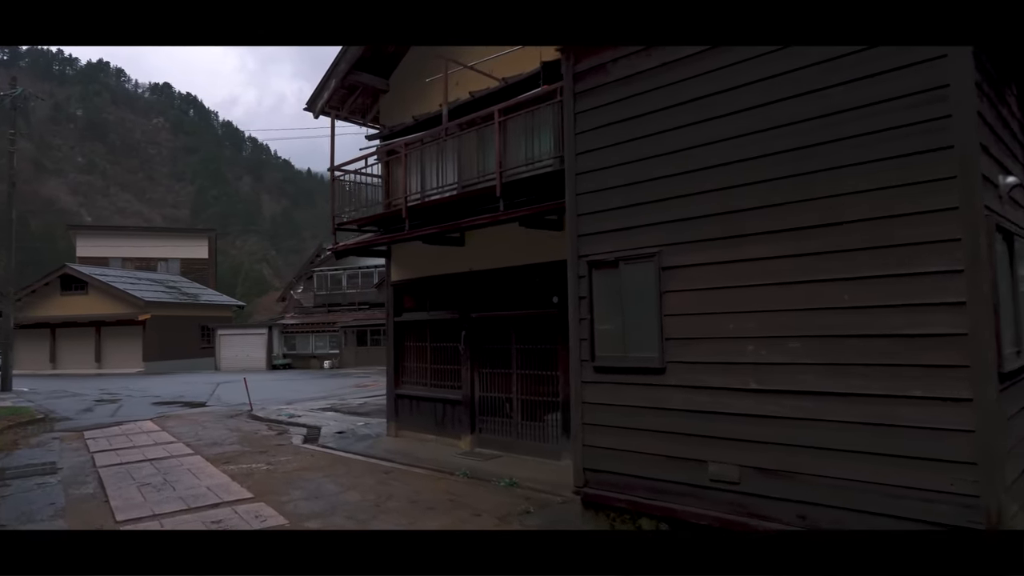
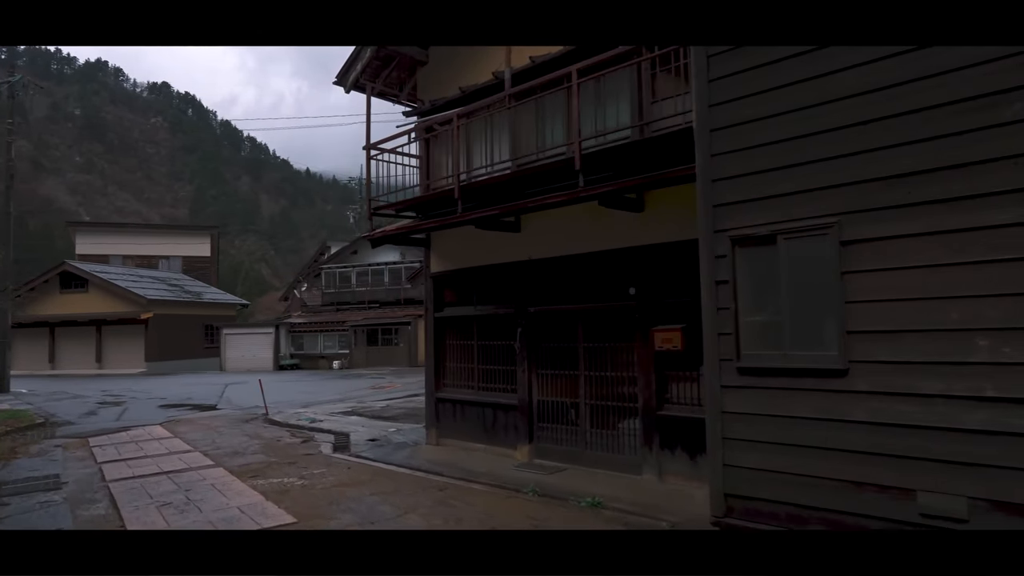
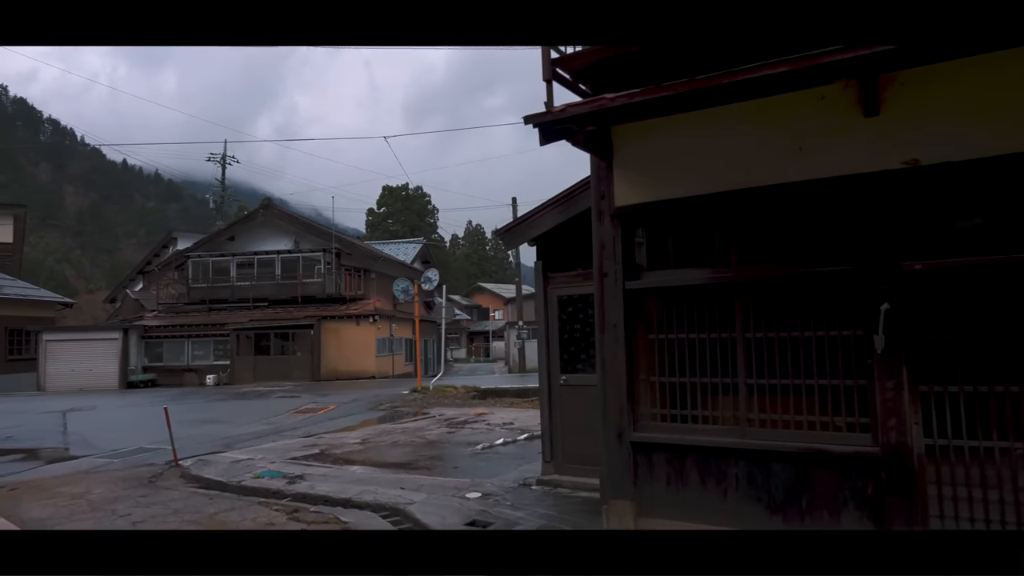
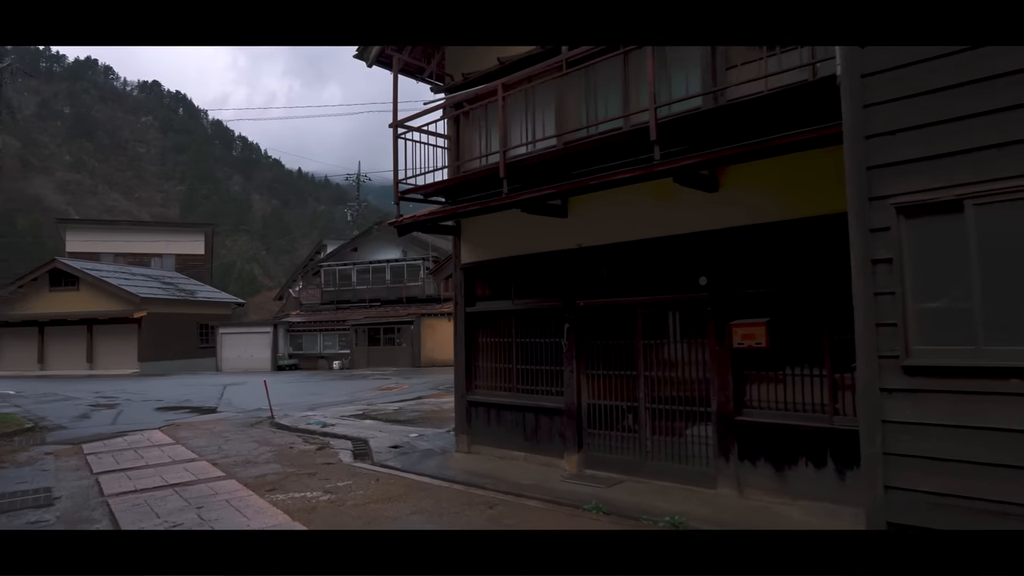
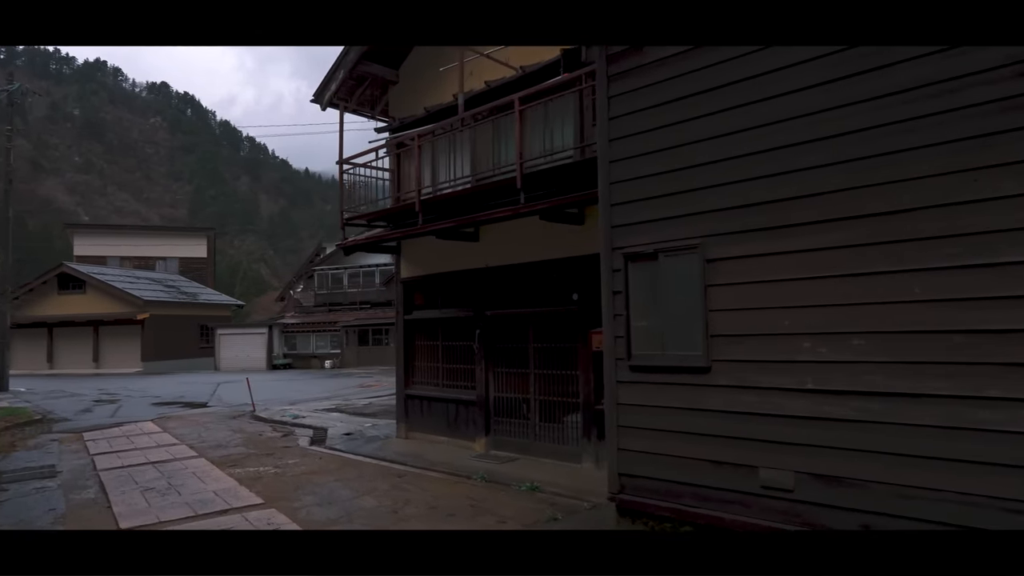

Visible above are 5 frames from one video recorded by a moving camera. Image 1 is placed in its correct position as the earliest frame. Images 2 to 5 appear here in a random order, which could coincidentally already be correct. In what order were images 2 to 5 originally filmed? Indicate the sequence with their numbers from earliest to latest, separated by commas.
5, 2, 4, 3
